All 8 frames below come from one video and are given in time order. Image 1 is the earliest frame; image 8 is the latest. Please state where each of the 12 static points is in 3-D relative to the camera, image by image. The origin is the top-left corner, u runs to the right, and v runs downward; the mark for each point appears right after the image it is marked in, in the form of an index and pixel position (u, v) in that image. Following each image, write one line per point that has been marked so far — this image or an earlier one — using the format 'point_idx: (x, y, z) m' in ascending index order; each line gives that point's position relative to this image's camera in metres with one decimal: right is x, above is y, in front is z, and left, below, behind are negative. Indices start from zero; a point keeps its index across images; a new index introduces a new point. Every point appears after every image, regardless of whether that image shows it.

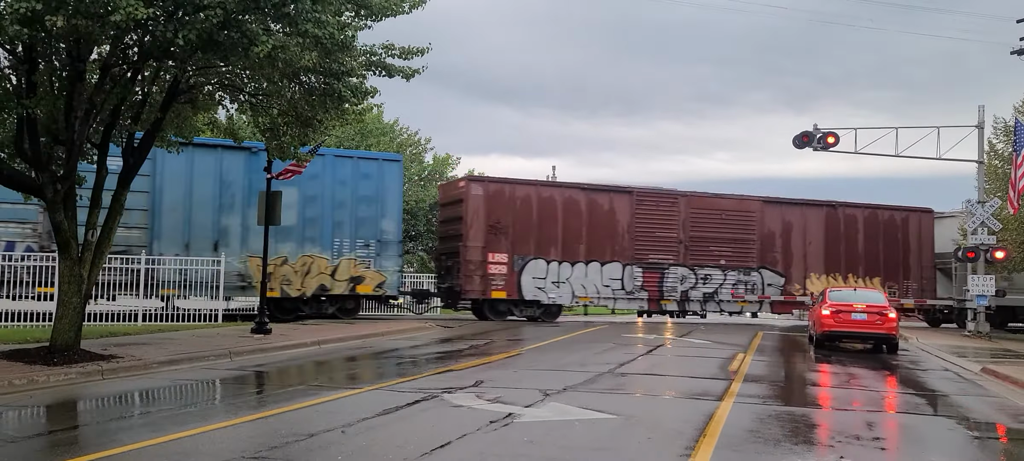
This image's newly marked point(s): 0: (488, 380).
0: (-0.3, -2.1, +10.4) m
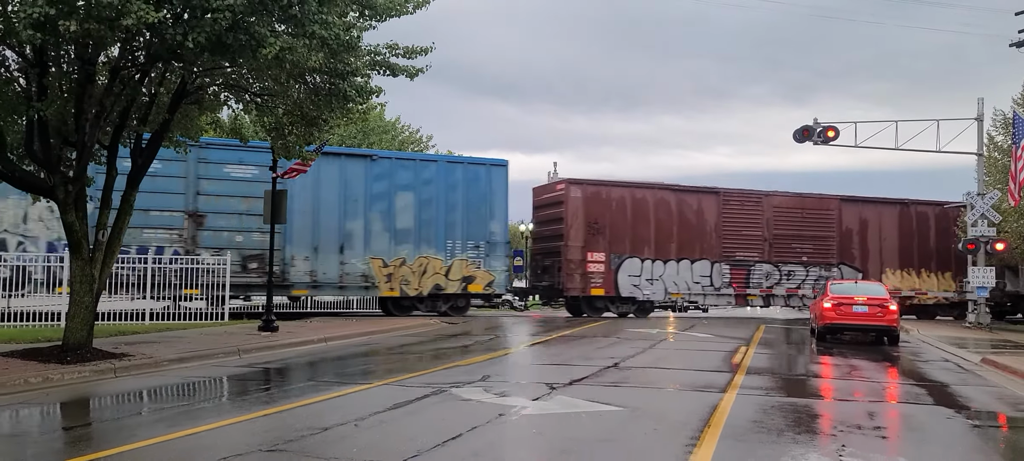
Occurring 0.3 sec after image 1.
0: (-0.2, -2.0, +10.6) m
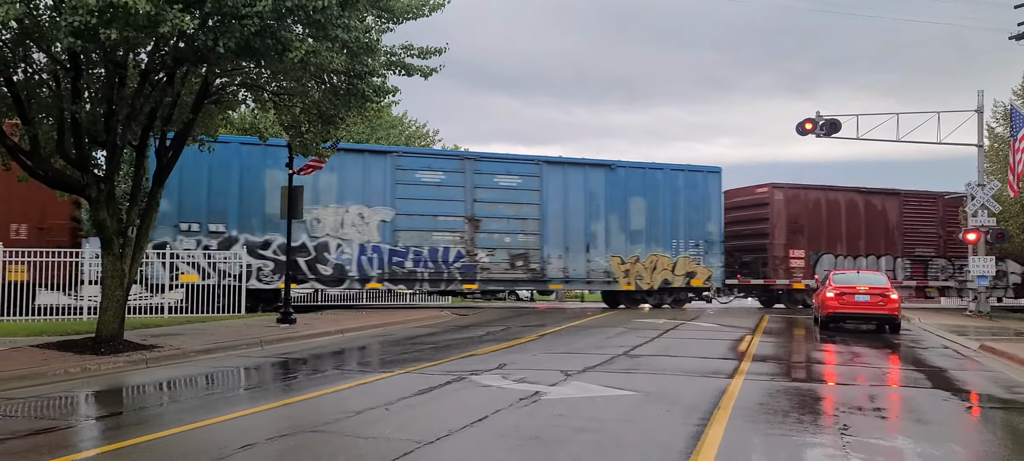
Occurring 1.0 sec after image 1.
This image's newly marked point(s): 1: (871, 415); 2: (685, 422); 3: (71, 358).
0: (0.0, -1.9, +11.1) m
1: (+3.9, -2.0, +8.0) m
2: (+1.7, -1.8, +7.2) m
3: (-6.2, -1.8, +10.6) m
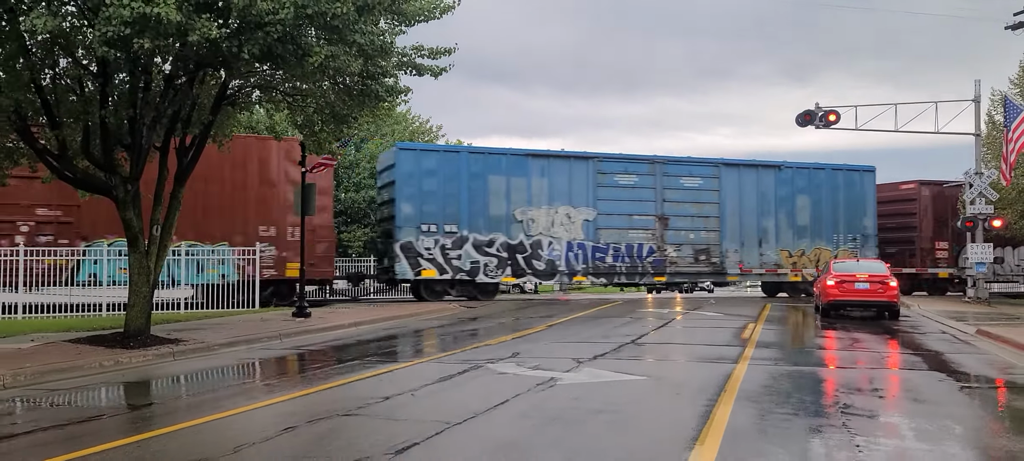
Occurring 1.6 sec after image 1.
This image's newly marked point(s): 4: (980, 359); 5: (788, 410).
0: (+0.2, -1.8, +11.5) m
1: (+4.0, -1.8, +8.5) m
2: (+1.9, -1.8, +7.7) m
3: (-6.0, -1.8, +11.1) m
4: (+7.1, -2.0, +11.5) m
5: (+2.7, -1.8, +7.5) m
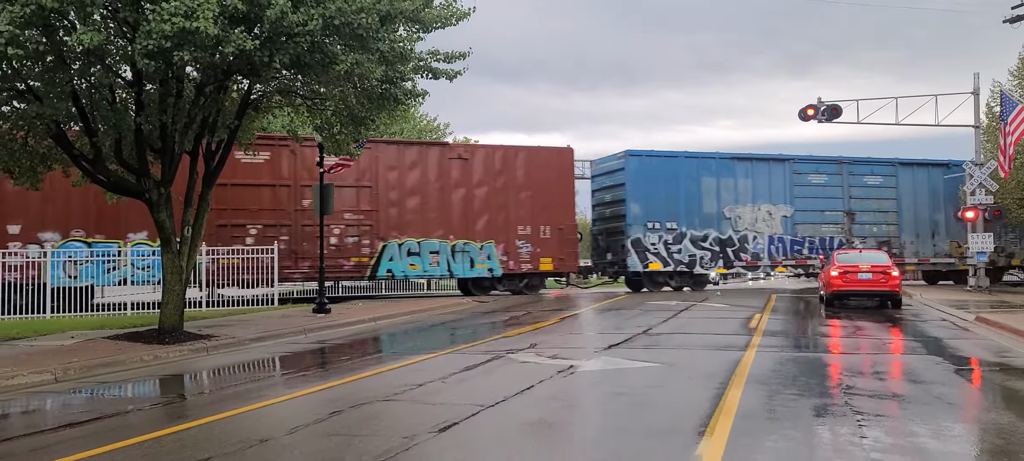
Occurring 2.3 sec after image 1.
0: (+0.5, -1.8, +12.0) m
1: (+4.3, -1.8, +9.0) m
2: (+2.1, -1.7, +8.2) m
3: (-5.7, -1.8, +11.6) m
4: (+7.4, -1.8, +12.0) m
5: (+3.0, -1.7, +8.0) m
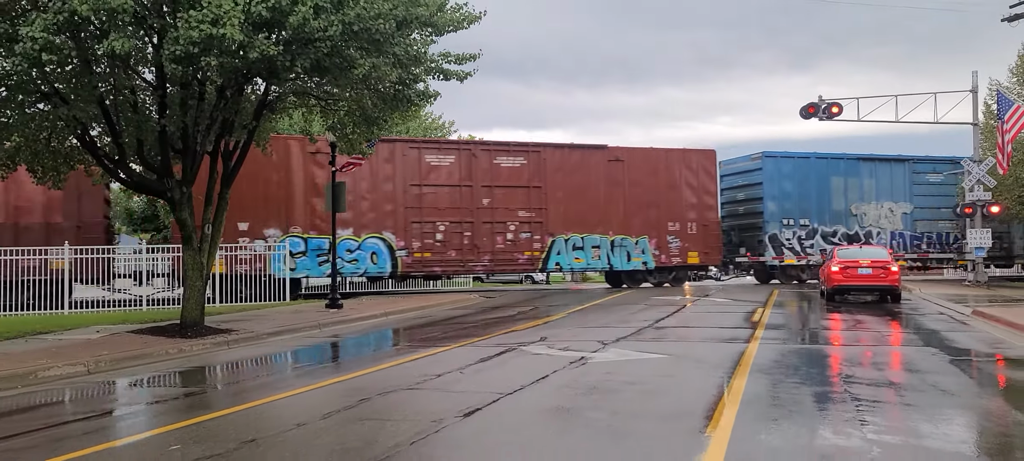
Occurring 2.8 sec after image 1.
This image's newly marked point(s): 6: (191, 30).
0: (+0.6, -1.7, +12.5) m
1: (+4.5, -1.7, +9.4) m
2: (+2.3, -1.7, +8.6) m
3: (-5.5, -1.8, +12.0) m
4: (+7.6, -1.7, +12.4) m
5: (+3.2, -1.7, +8.4) m
6: (-4.0, +2.5, +9.5) m
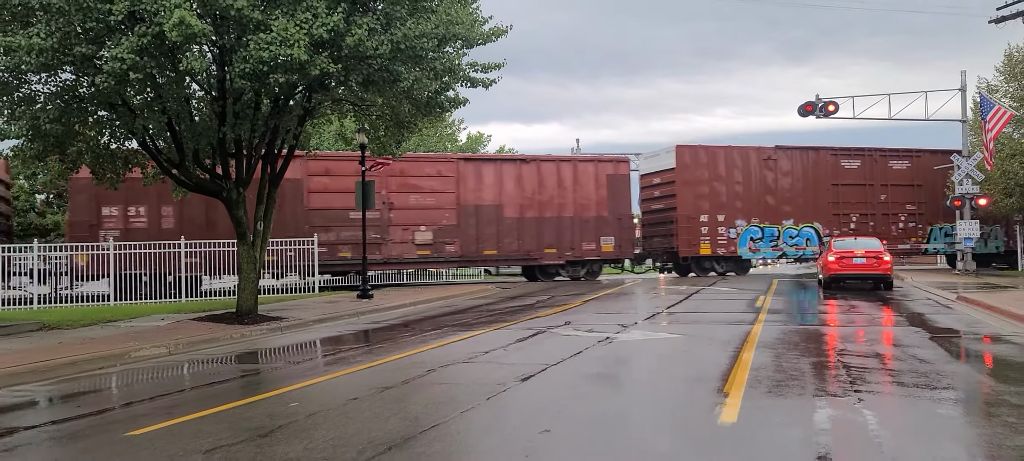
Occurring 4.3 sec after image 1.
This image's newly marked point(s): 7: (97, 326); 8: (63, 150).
0: (+1.1, -1.6, +13.8) m
1: (+5.0, -1.6, +10.7) m
2: (+2.8, -1.6, +9.9) m
3: (-5.0, -1.7, +13.3) m
4: (+8.1, -1.6, +13.7) m
5: (+3.7, -1.6, +9.7) m
6: (-3.6, +2.6, +10.7) m
7: (-7.2, -1.7, +13.1) m
8: (-8.4, +1.5, +14.1) m
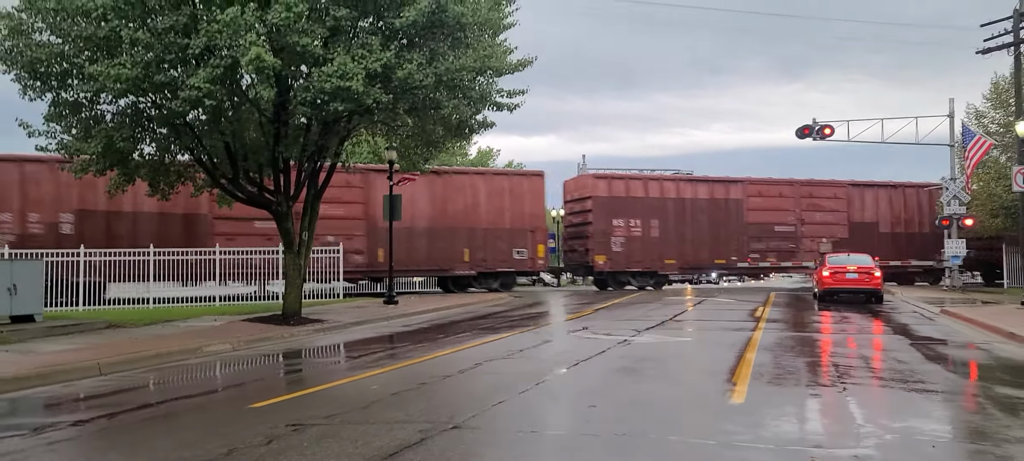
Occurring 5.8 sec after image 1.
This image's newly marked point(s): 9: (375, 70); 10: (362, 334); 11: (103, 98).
0: (+1.6, -1.9, +15.1) m
1: (+5.4, -1.9, +12.1) m
2: (+3.3, -1.8, +11.3) m
3: (-4.6, -1.9, +14.7) m
4: (+8.5, -2.0, +15.1) m
5: (+4.1, -1.8, +11.1) m
6: (-3.0, +2.4, +12.1) m
7: (-6.8, -1.8, +14.5) m
8: (-7.9, +1.3, +15.5) m
9: (-2.3, +2.7, +12.4) m
10: (-3.1, -2.1, +15.5) m
11: (-7.7, +2.5, +14.2) m
